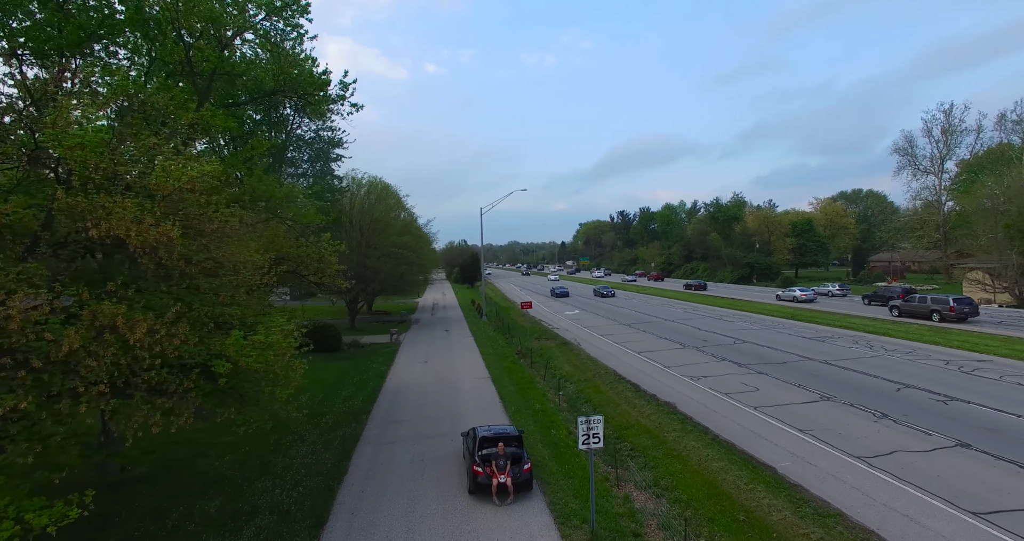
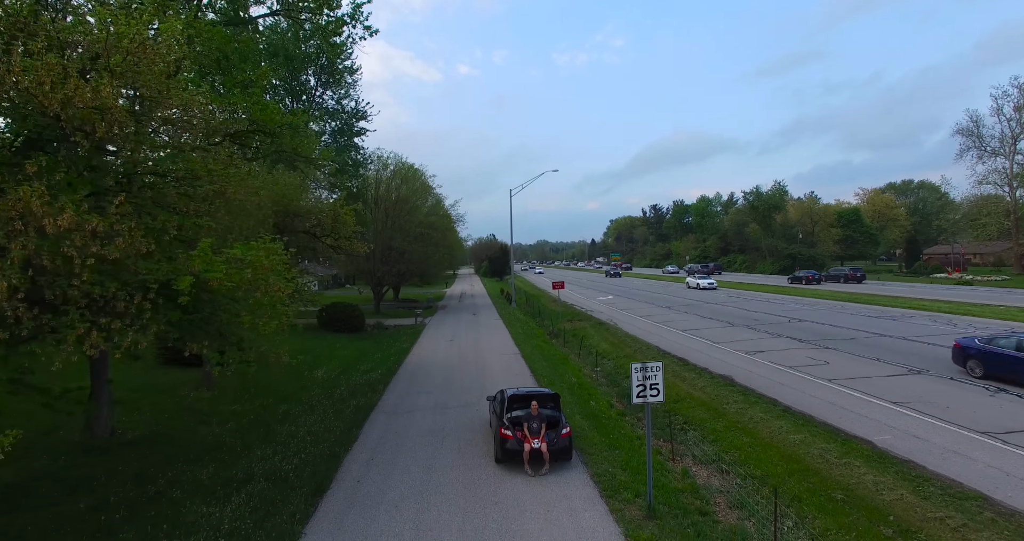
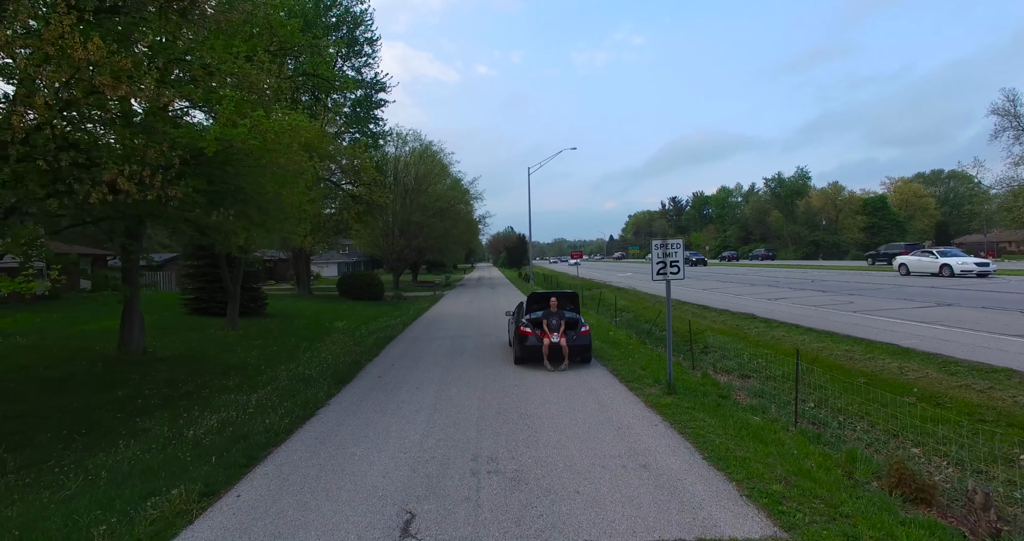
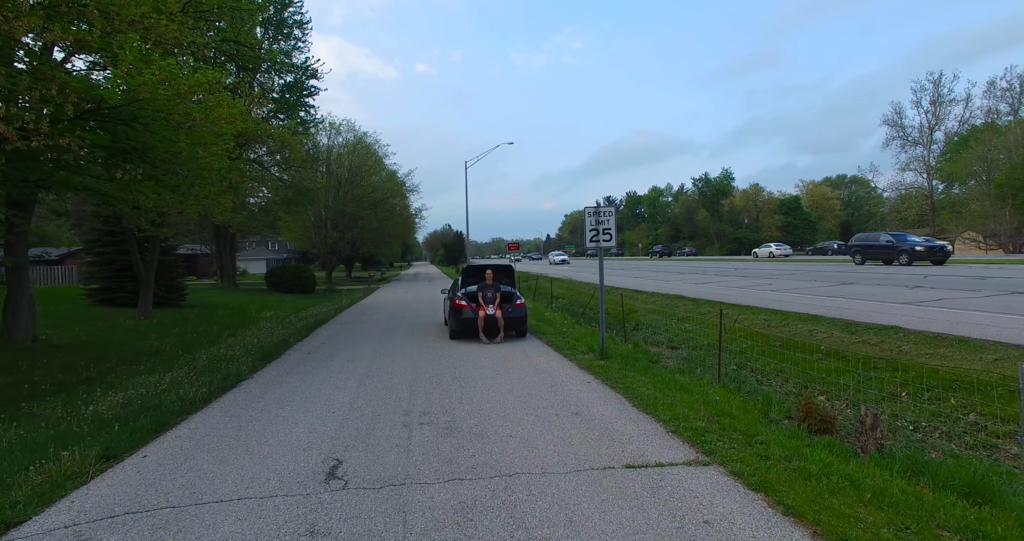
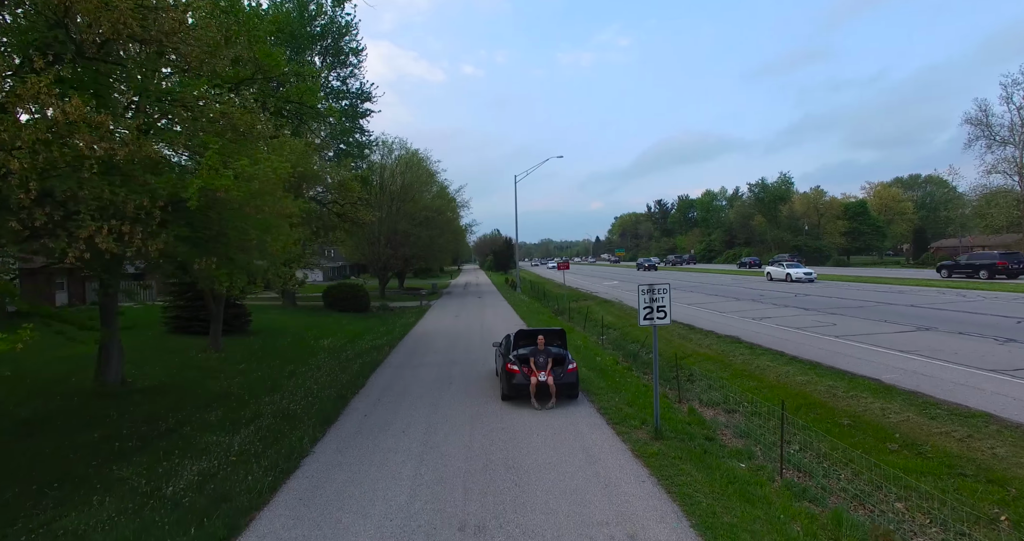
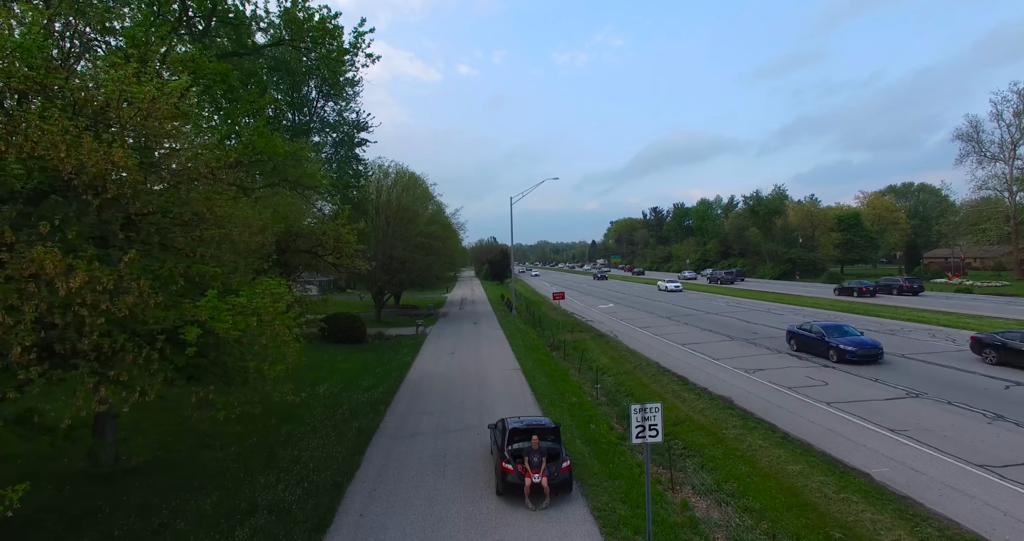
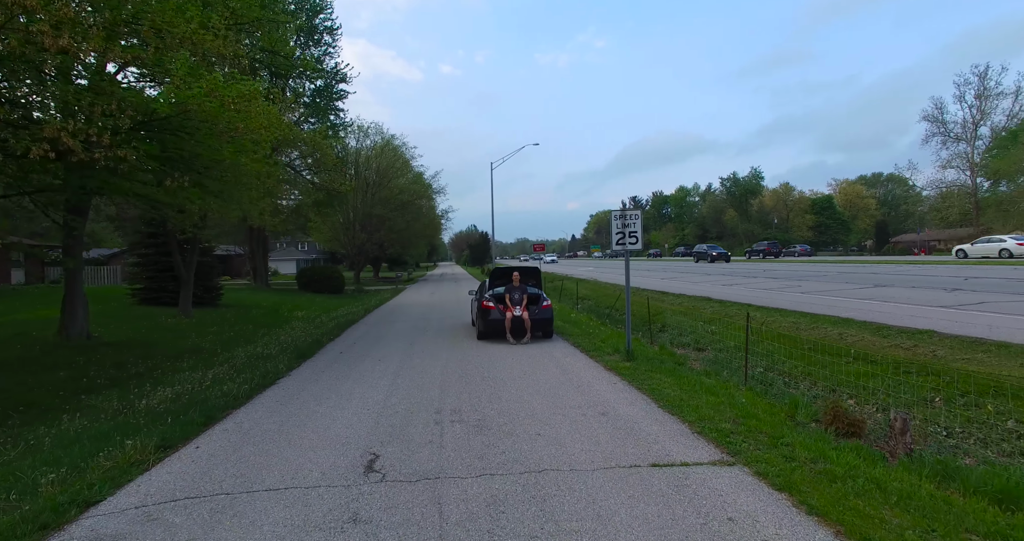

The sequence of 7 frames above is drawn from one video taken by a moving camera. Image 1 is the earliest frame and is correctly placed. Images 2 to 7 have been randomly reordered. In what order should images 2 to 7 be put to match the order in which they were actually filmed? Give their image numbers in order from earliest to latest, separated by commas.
6, 2, 5, 3, 7, 4
